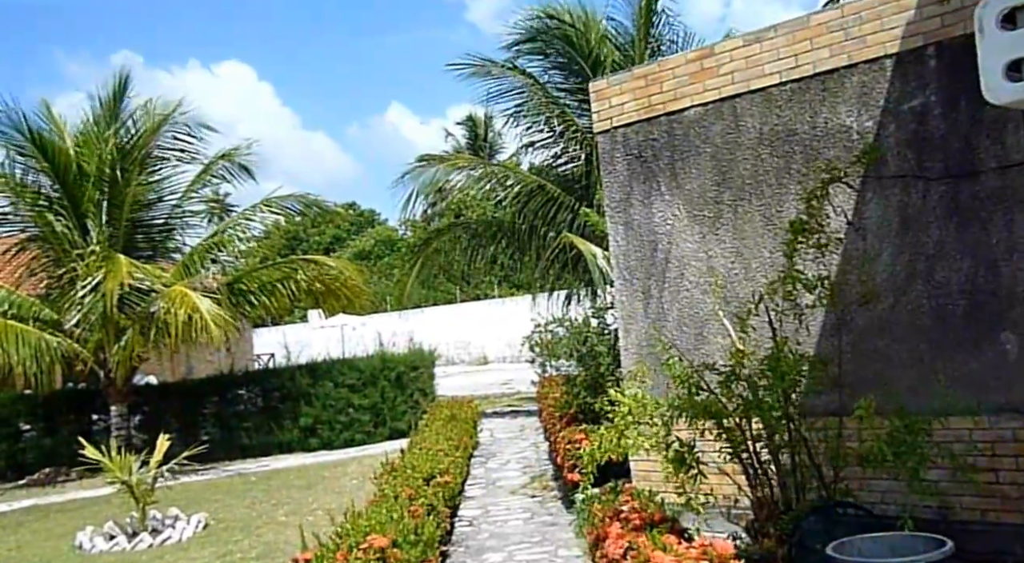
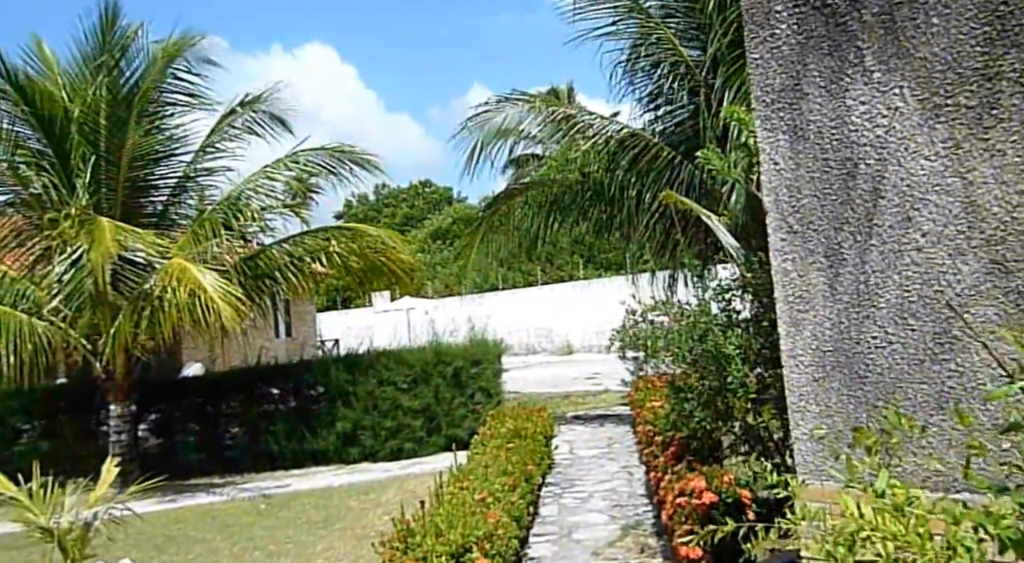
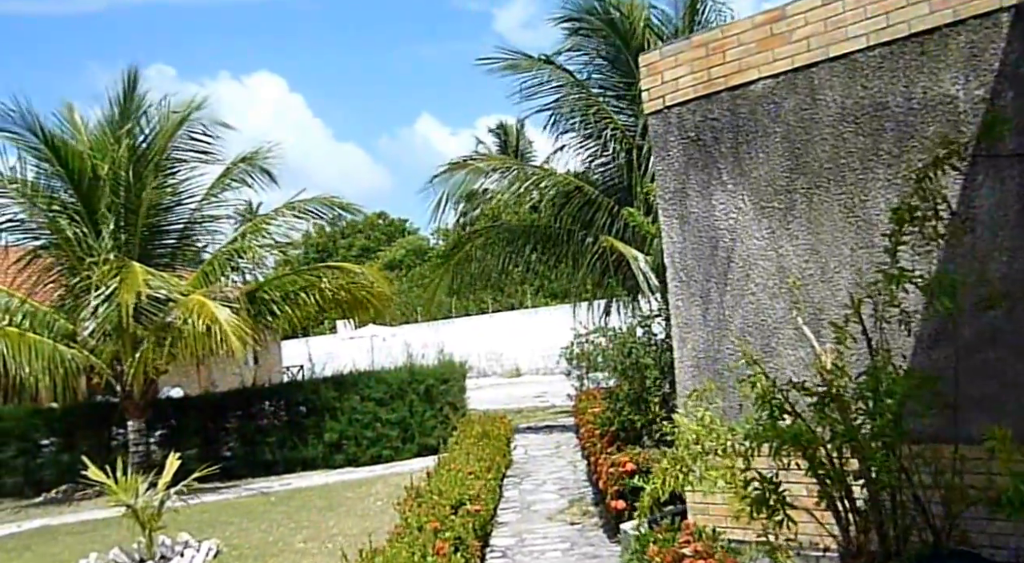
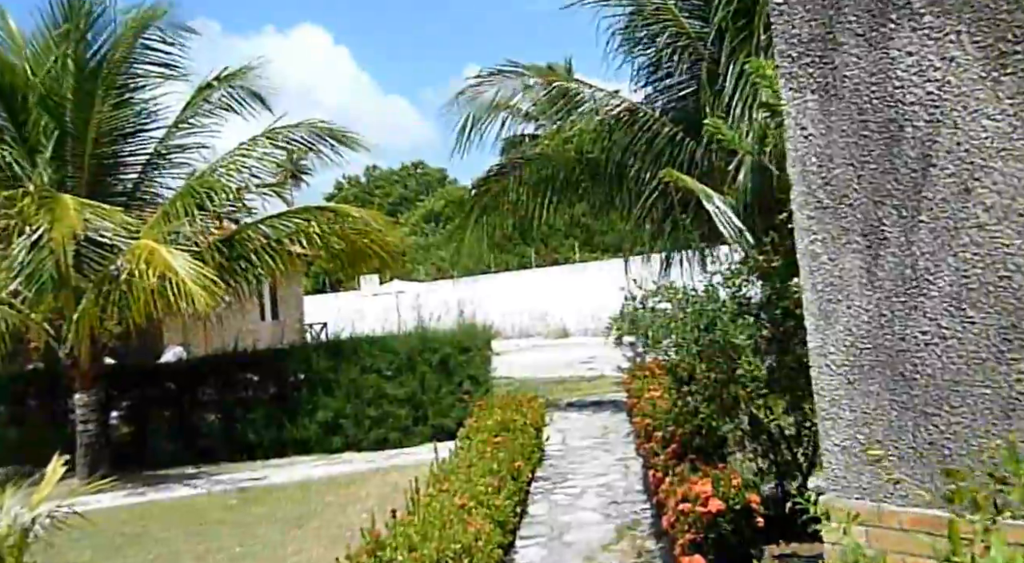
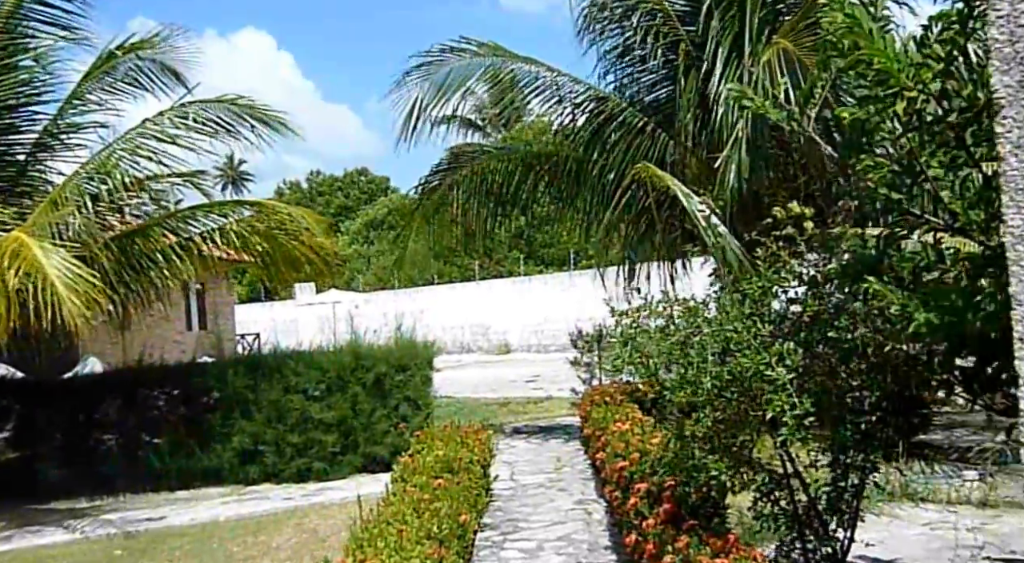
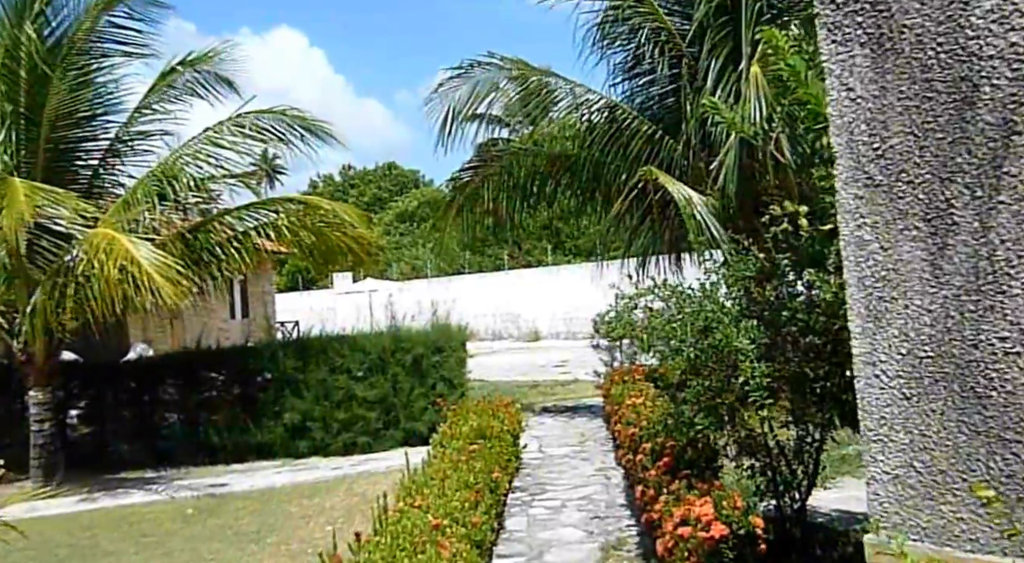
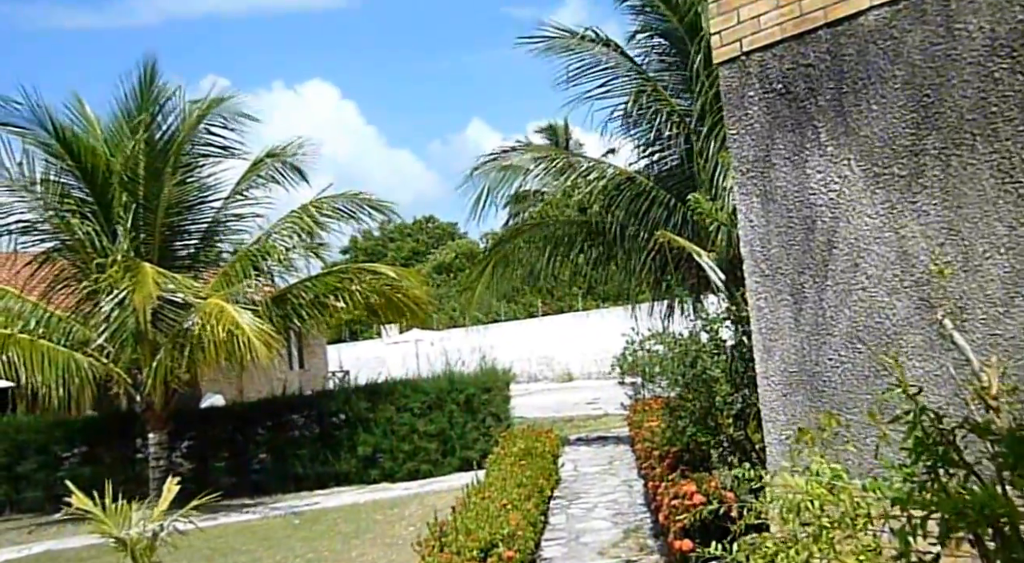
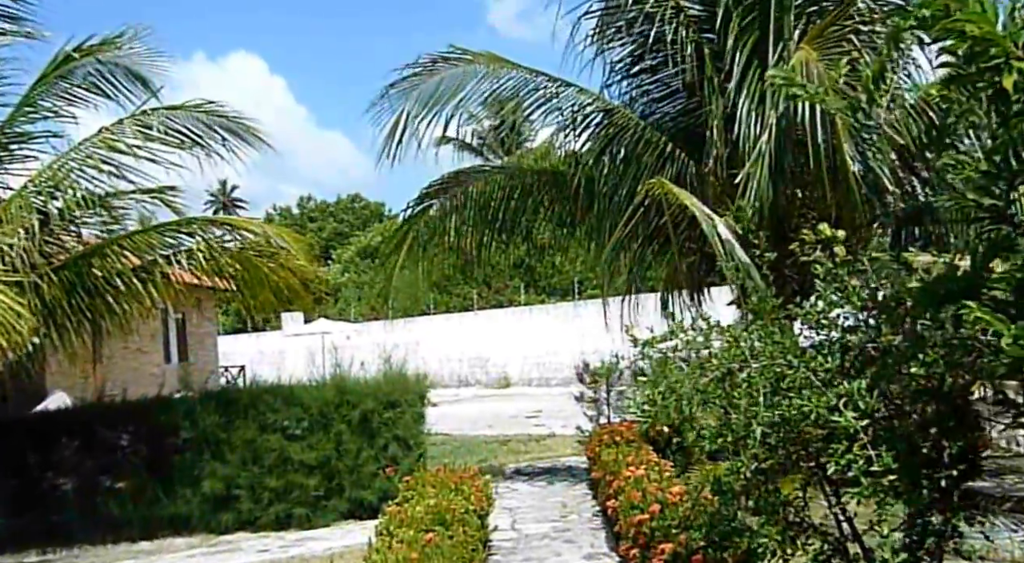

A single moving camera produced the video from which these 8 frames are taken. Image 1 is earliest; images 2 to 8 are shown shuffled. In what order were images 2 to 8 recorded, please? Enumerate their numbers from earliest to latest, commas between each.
3, 7, 2, 4, 6, 5, 8
